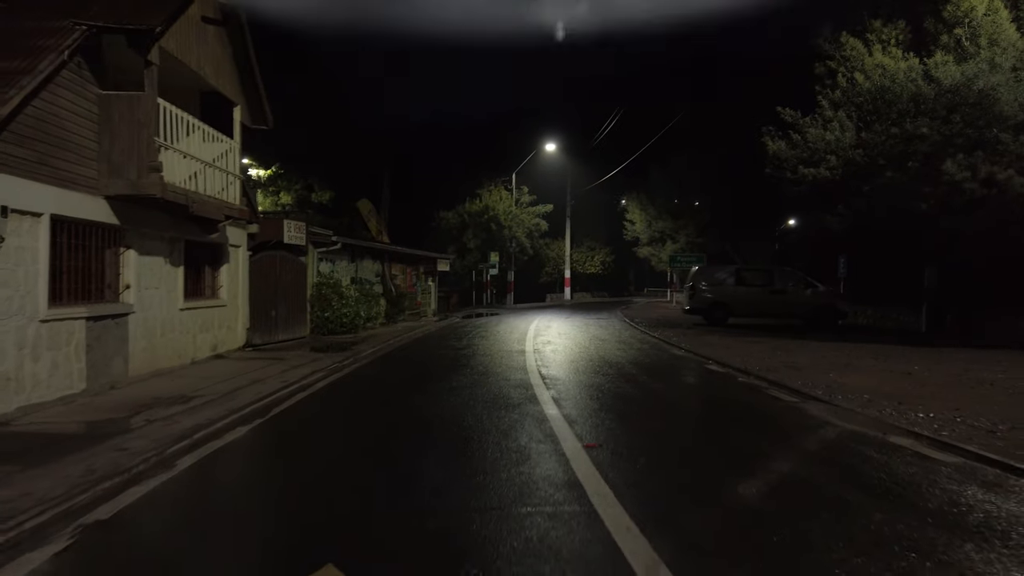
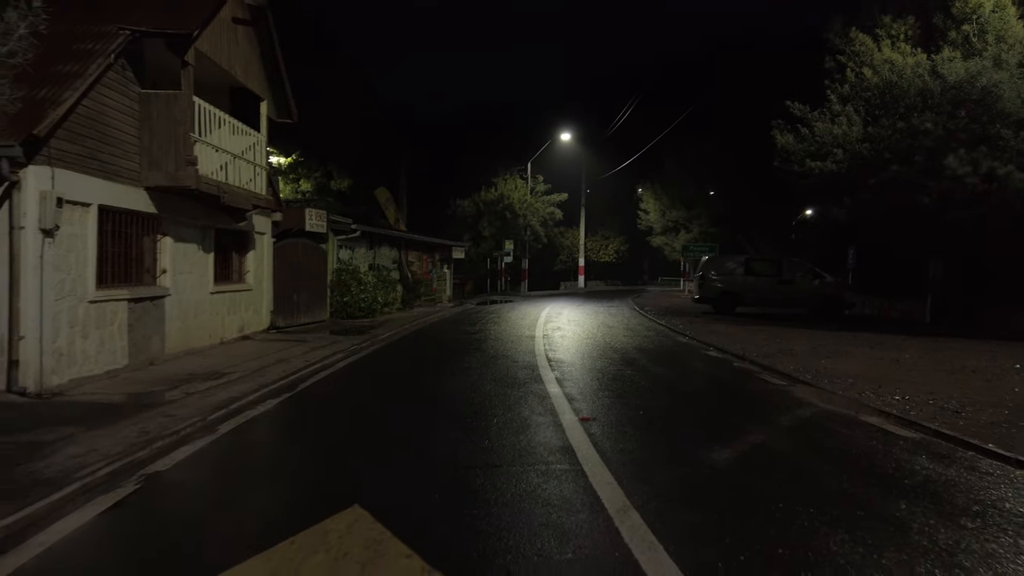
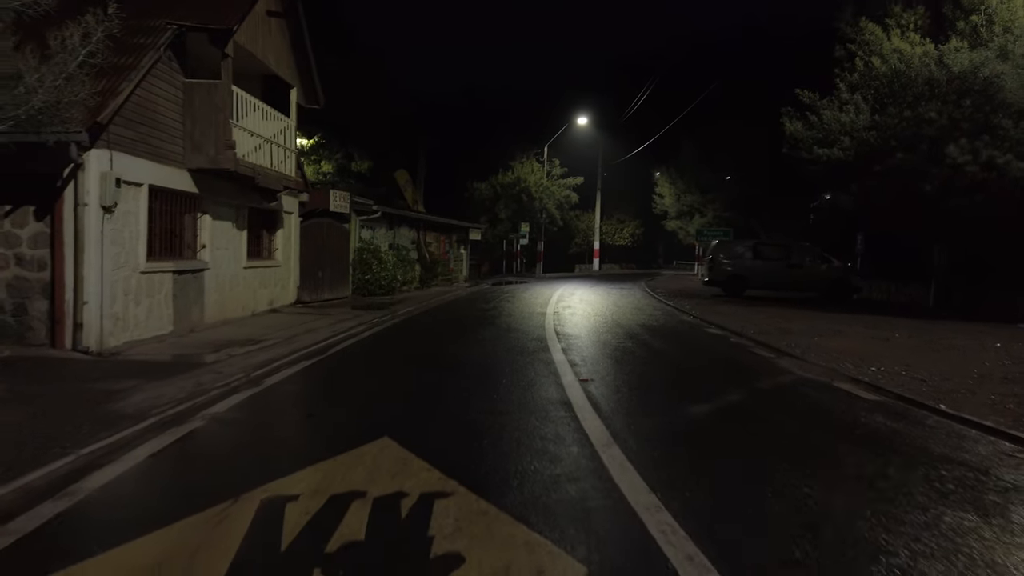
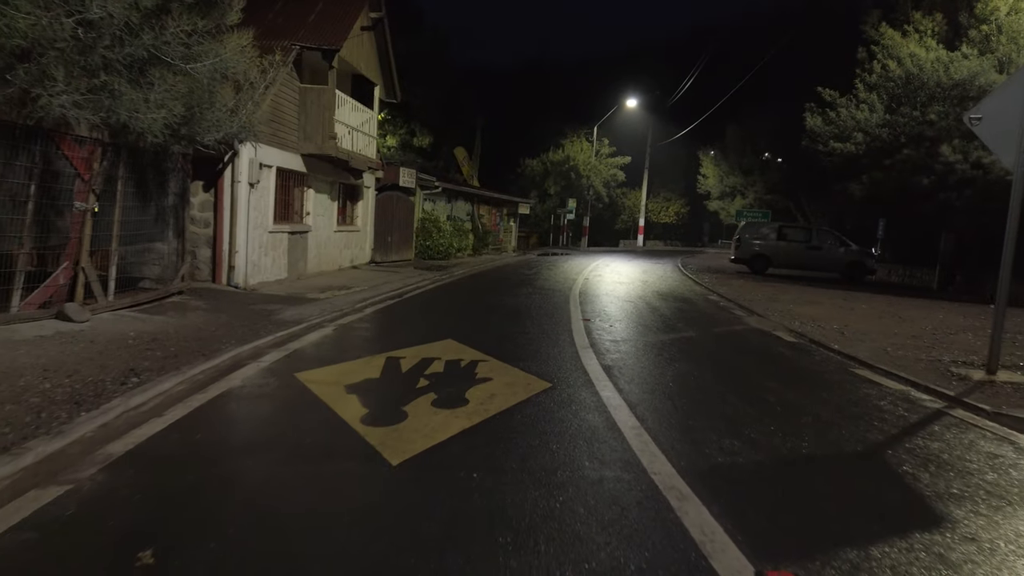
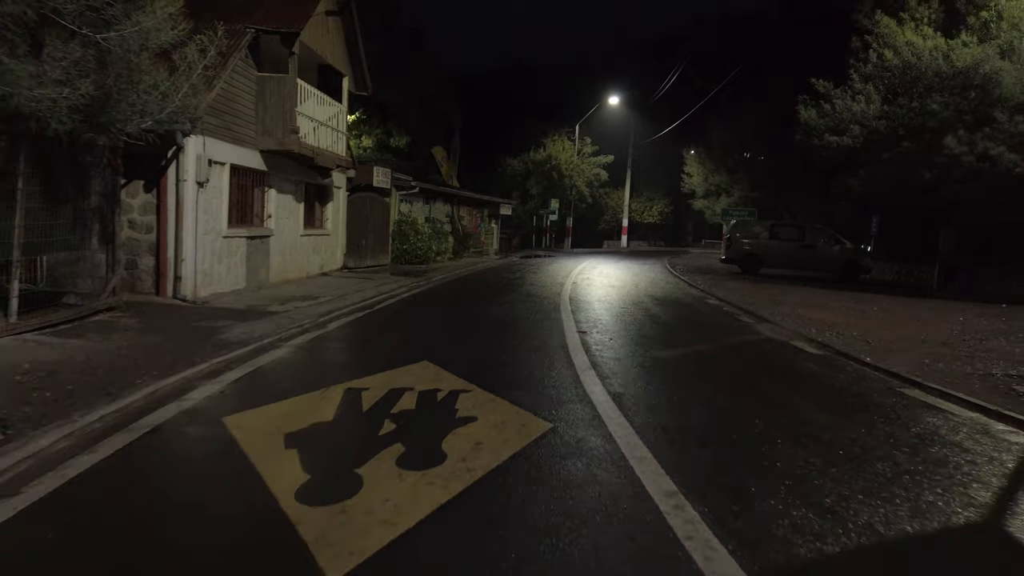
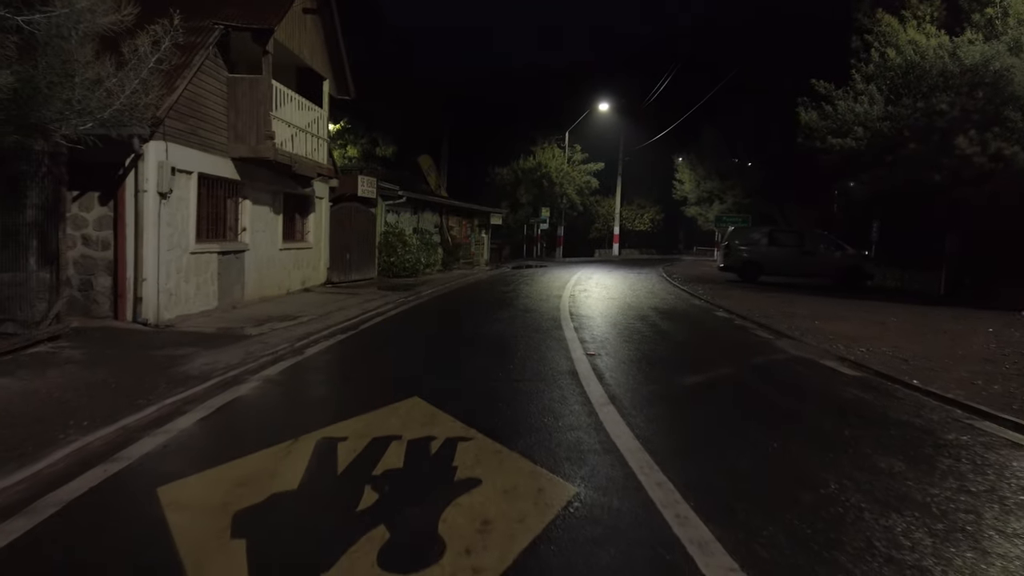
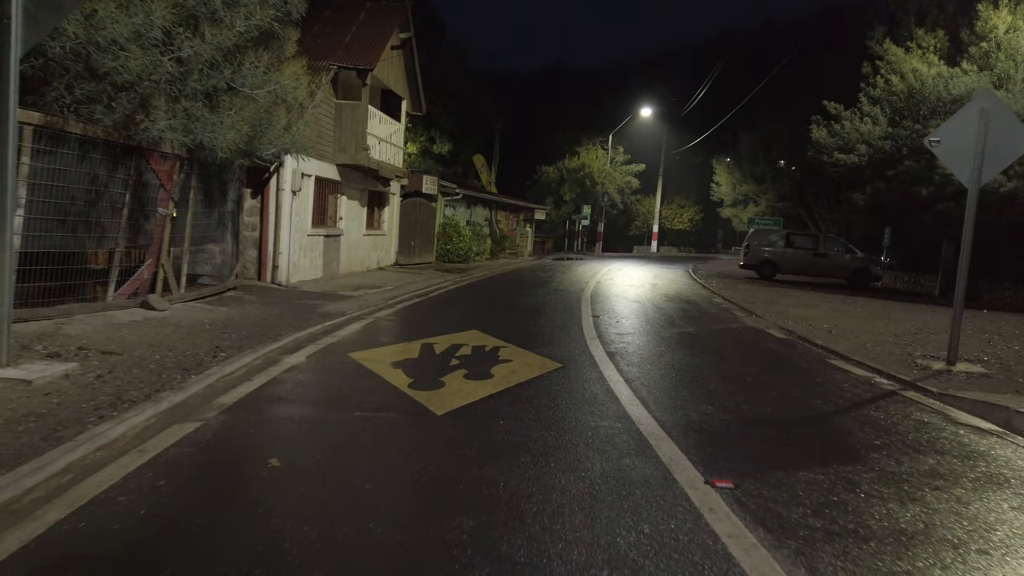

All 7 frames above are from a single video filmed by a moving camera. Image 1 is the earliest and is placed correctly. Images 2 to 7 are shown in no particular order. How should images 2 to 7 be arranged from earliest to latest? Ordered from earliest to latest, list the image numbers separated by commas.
2, 3, 6, 5, 4, 7
